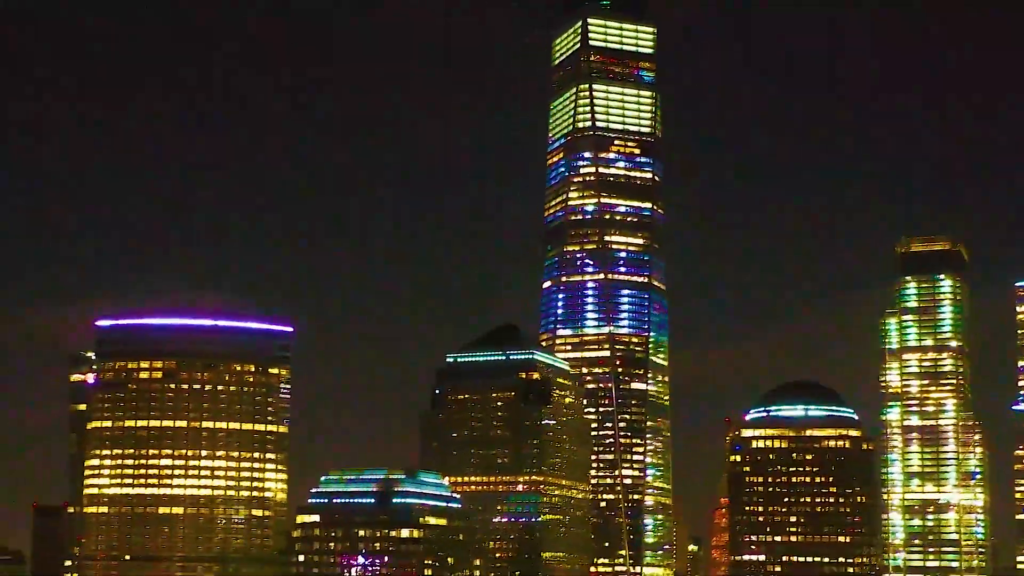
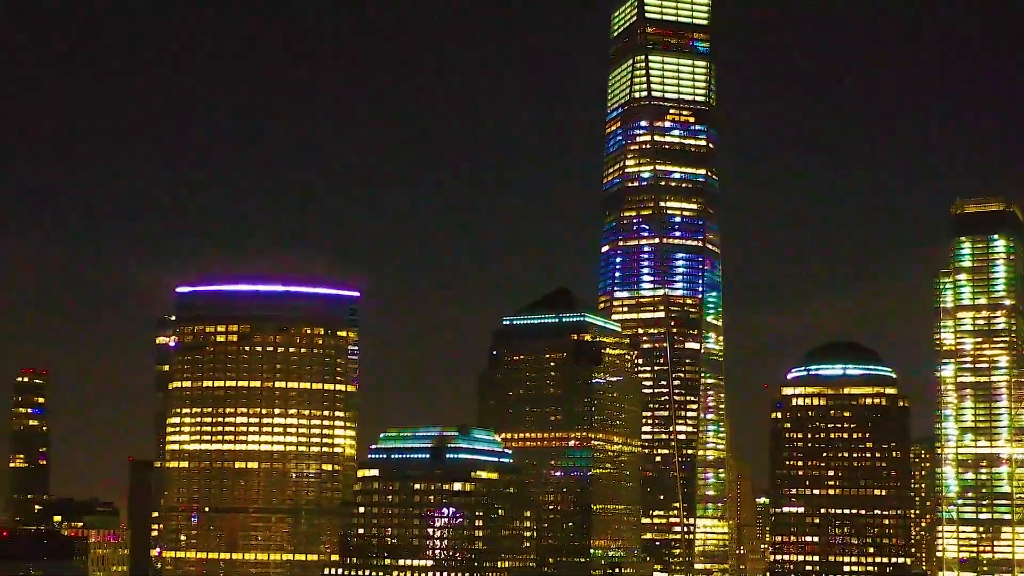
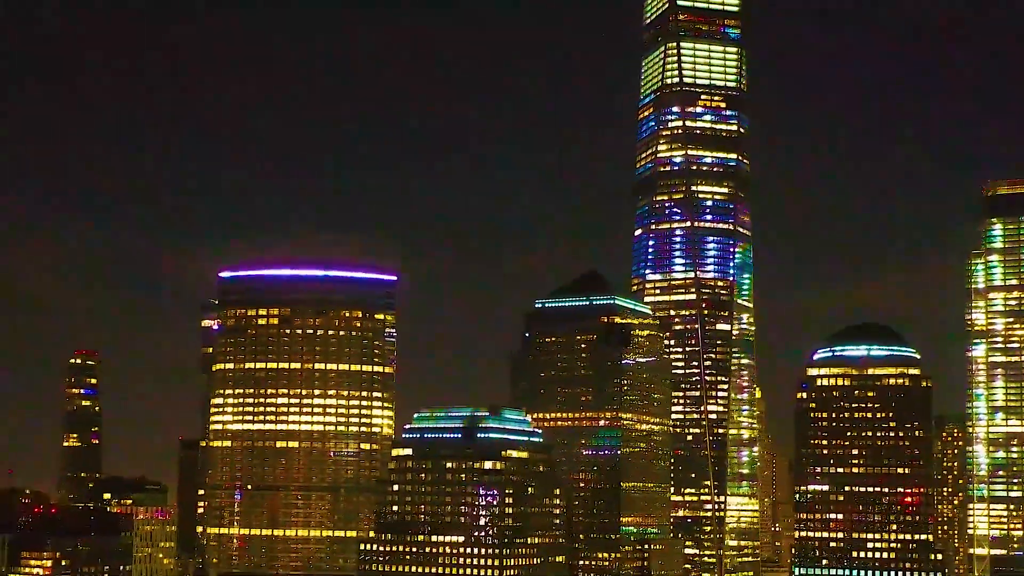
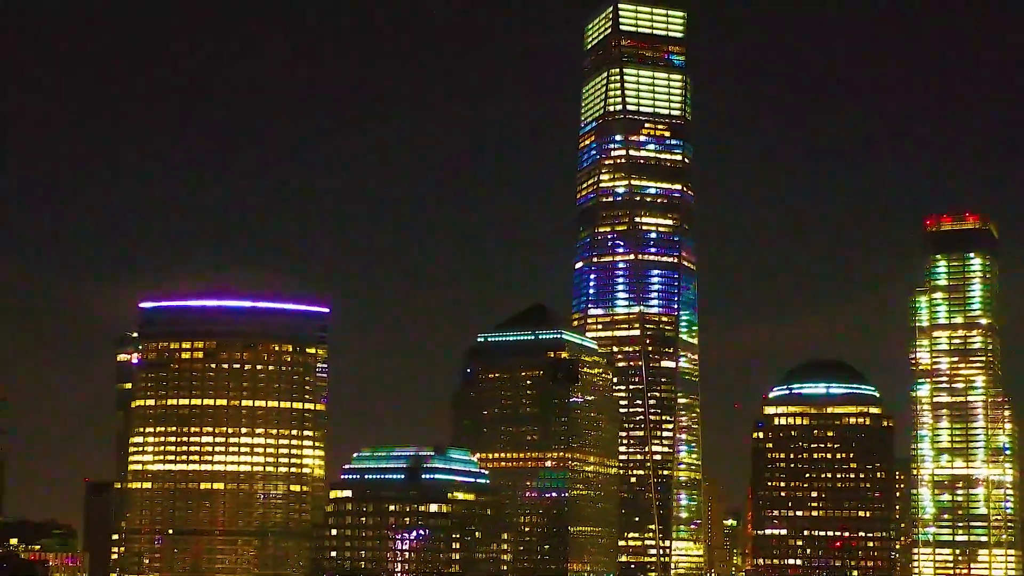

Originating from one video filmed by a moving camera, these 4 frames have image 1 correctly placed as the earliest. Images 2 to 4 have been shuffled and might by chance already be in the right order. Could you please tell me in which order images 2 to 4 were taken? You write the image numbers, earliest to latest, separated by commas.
4, 2, 3
